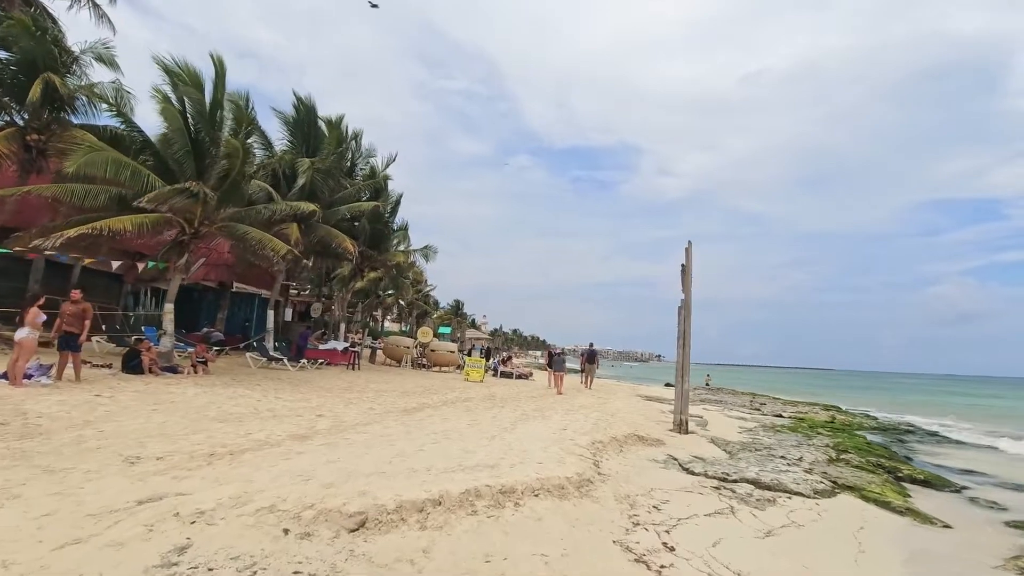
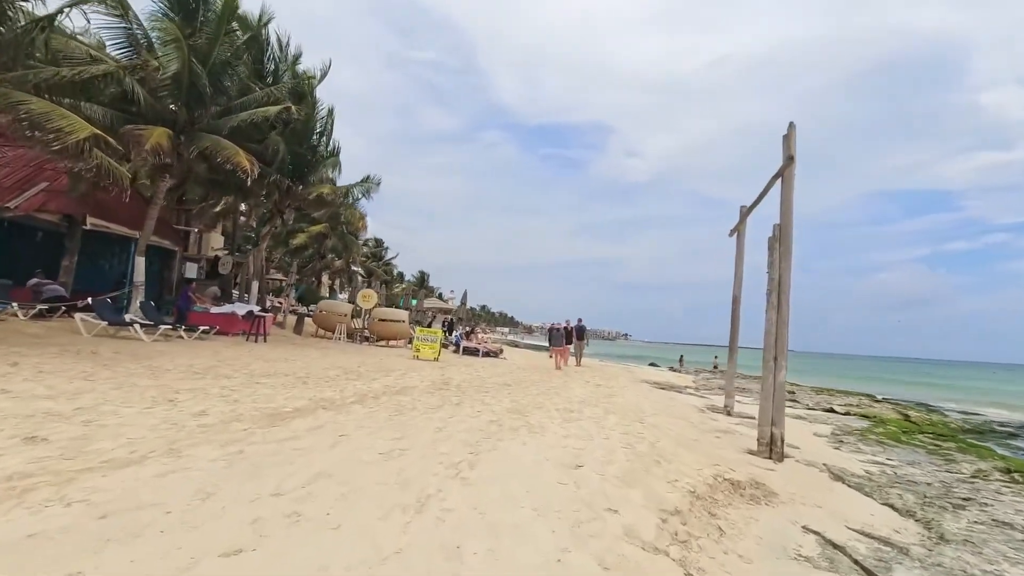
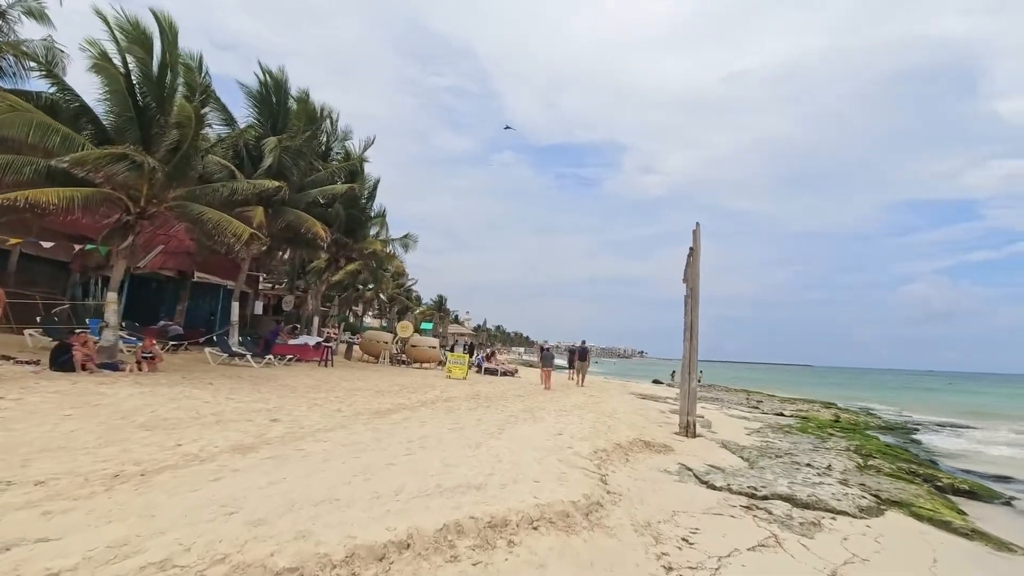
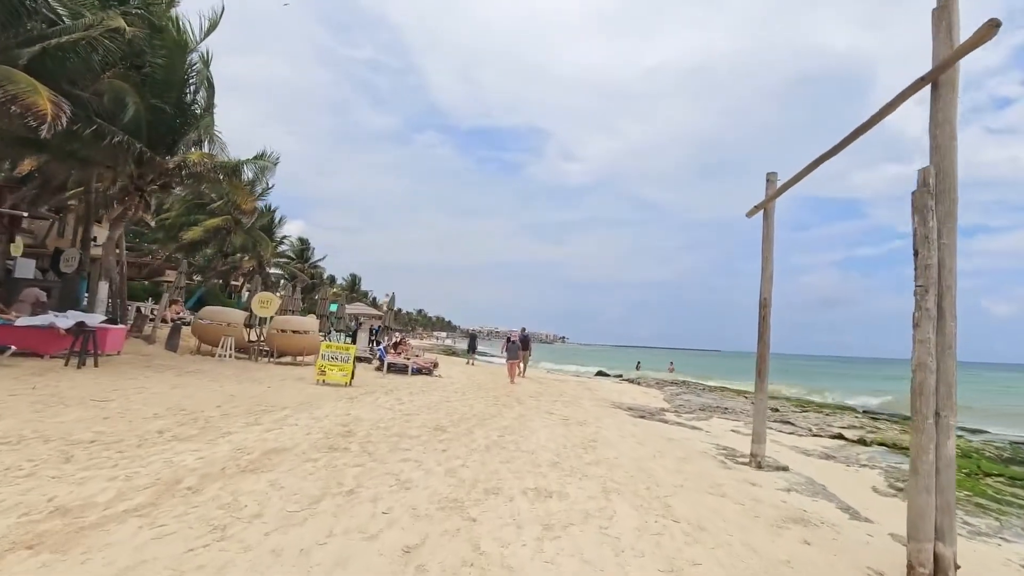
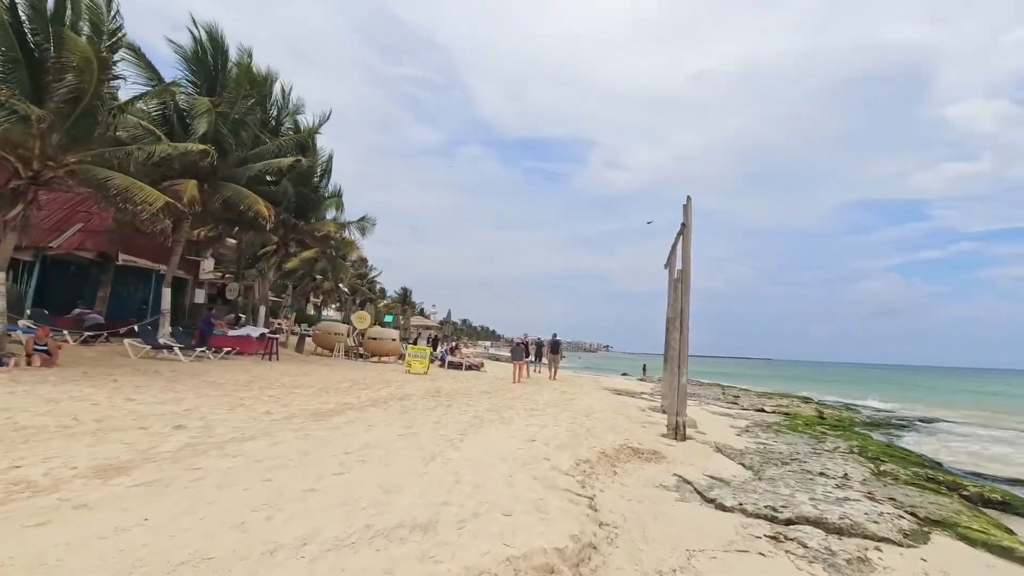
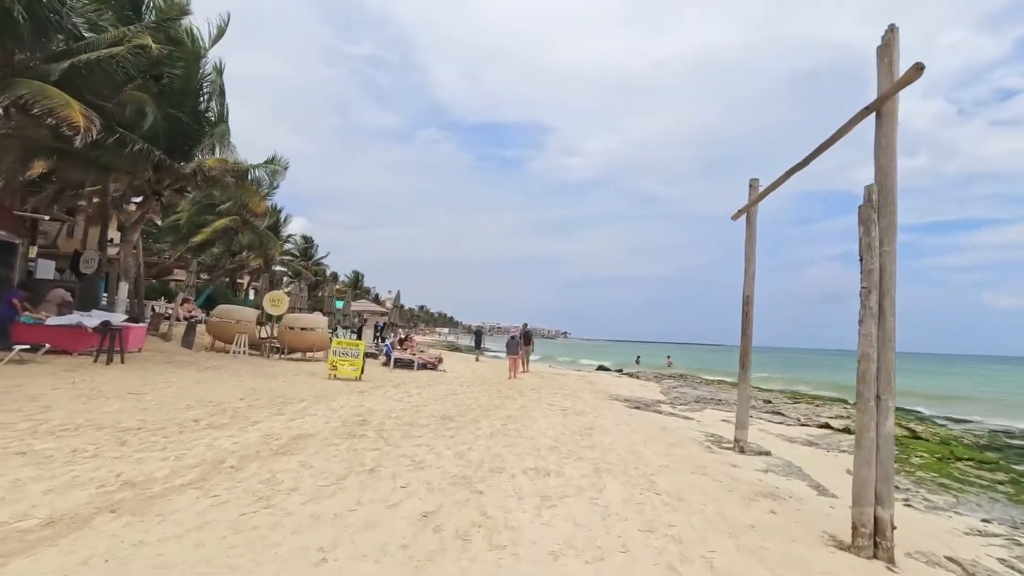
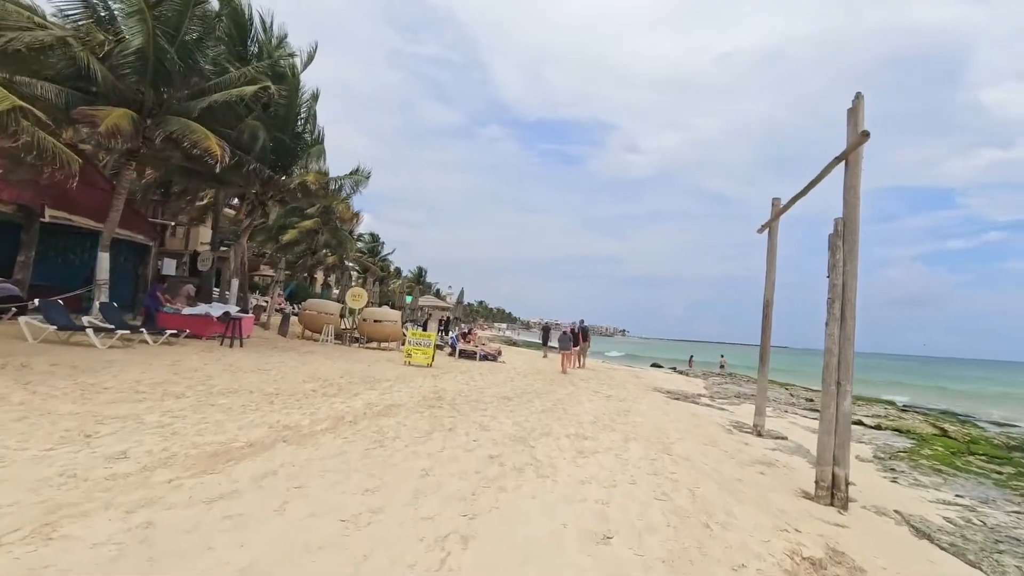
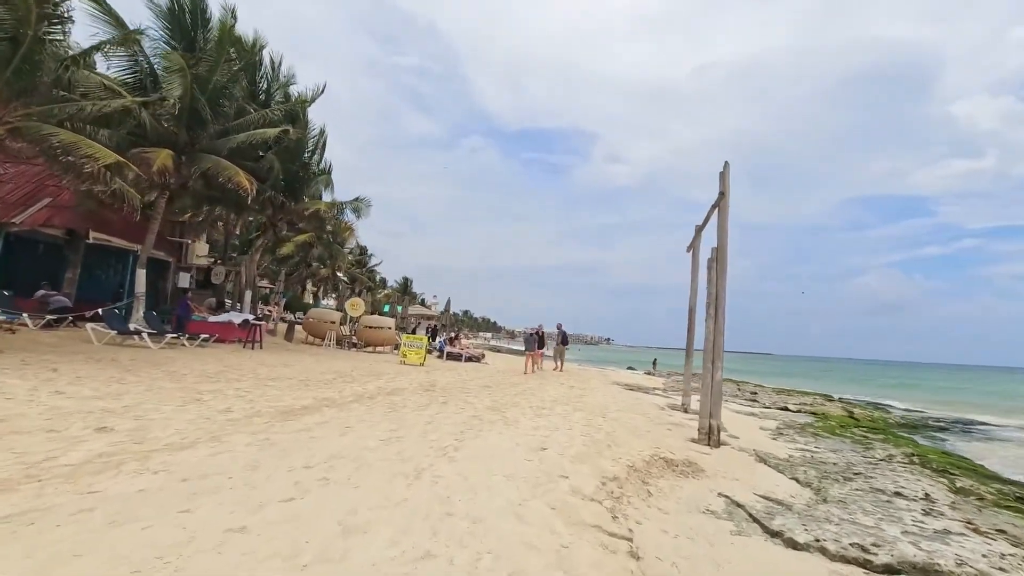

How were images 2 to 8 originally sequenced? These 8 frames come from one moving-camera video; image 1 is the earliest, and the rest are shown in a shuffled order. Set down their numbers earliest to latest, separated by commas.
3, 5, 8, 2, 7, 6, 4
